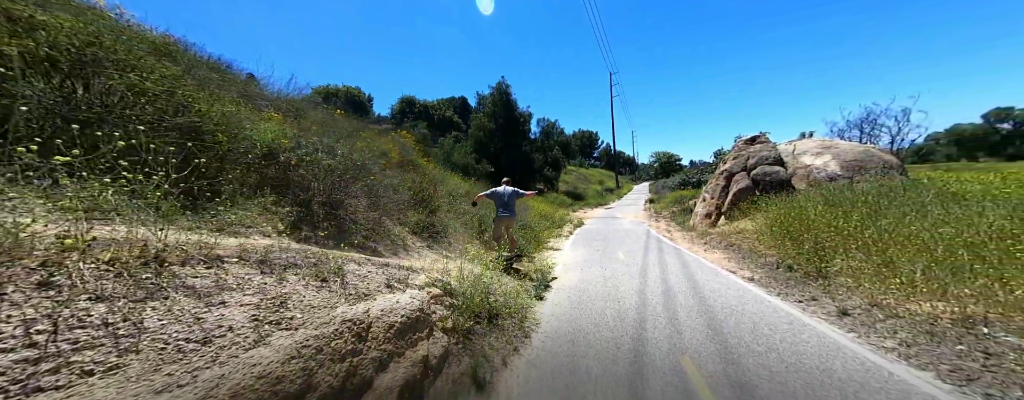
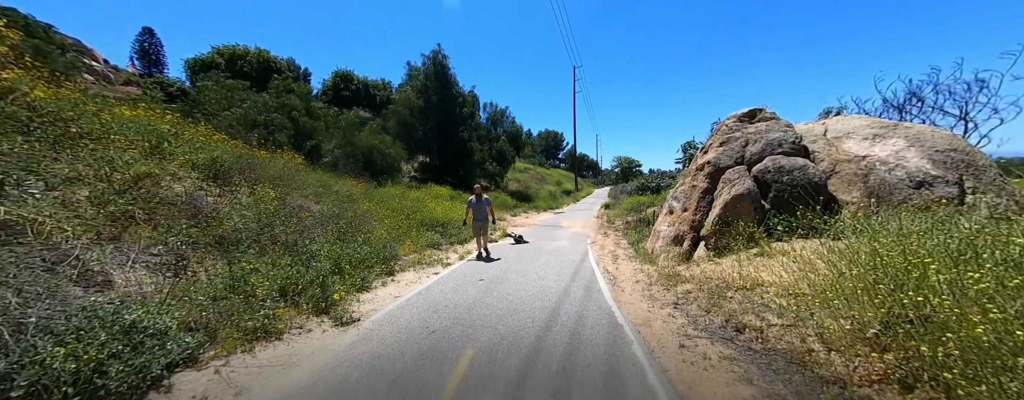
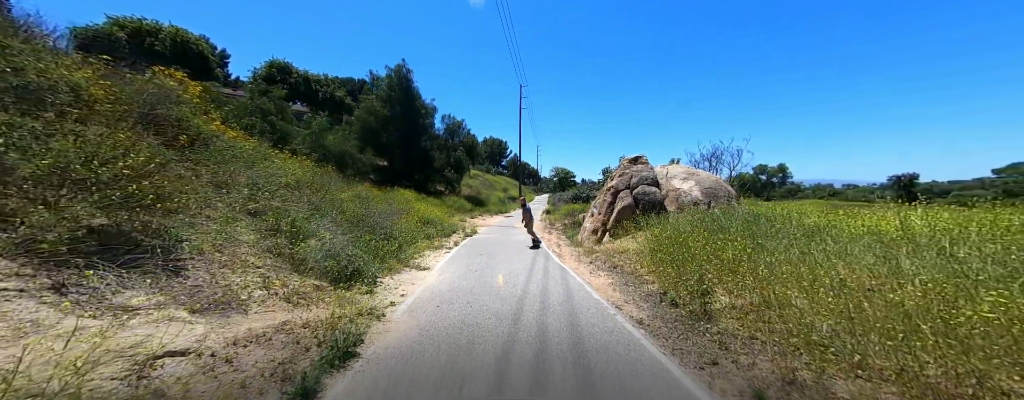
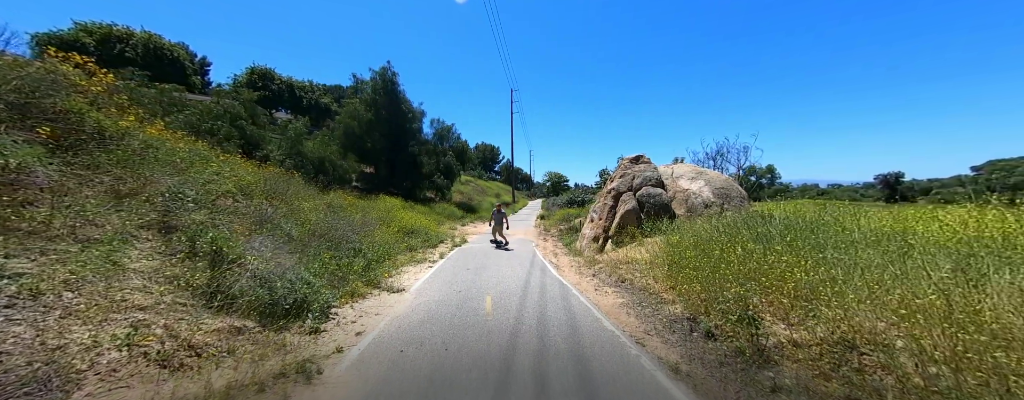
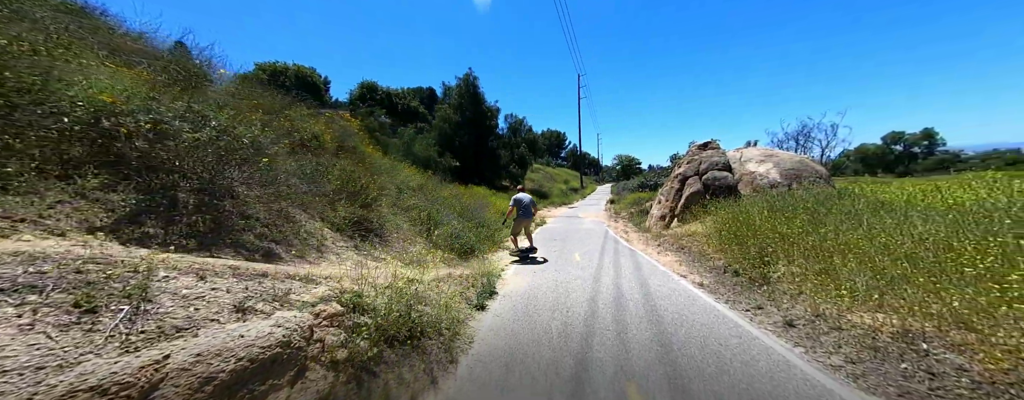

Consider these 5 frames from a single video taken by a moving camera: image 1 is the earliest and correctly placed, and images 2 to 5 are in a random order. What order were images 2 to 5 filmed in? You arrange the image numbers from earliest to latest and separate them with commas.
5, 3, 4, 2
